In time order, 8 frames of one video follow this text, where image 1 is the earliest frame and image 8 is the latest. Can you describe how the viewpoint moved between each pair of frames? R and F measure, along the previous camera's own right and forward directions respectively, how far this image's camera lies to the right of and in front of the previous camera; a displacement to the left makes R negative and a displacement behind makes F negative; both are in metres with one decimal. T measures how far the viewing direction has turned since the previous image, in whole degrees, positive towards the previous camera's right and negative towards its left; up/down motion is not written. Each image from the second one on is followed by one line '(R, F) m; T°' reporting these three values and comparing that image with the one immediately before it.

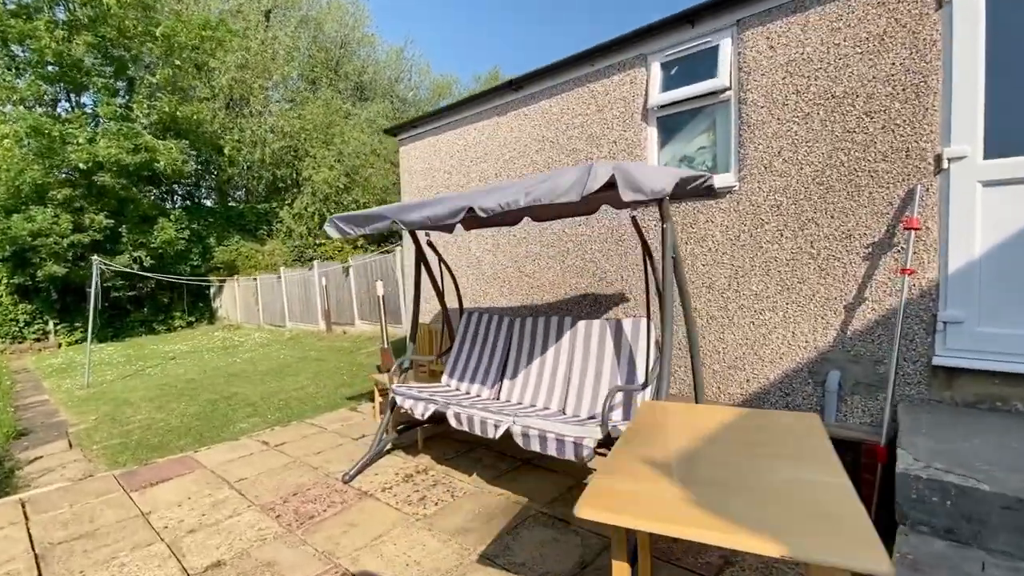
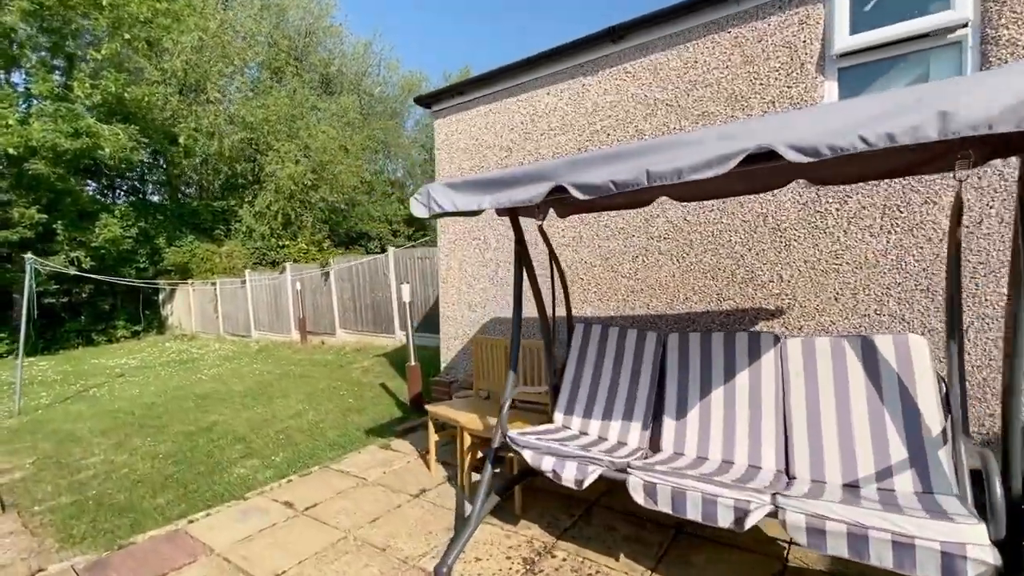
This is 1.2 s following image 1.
(-1.1, +1.1) m; +5°
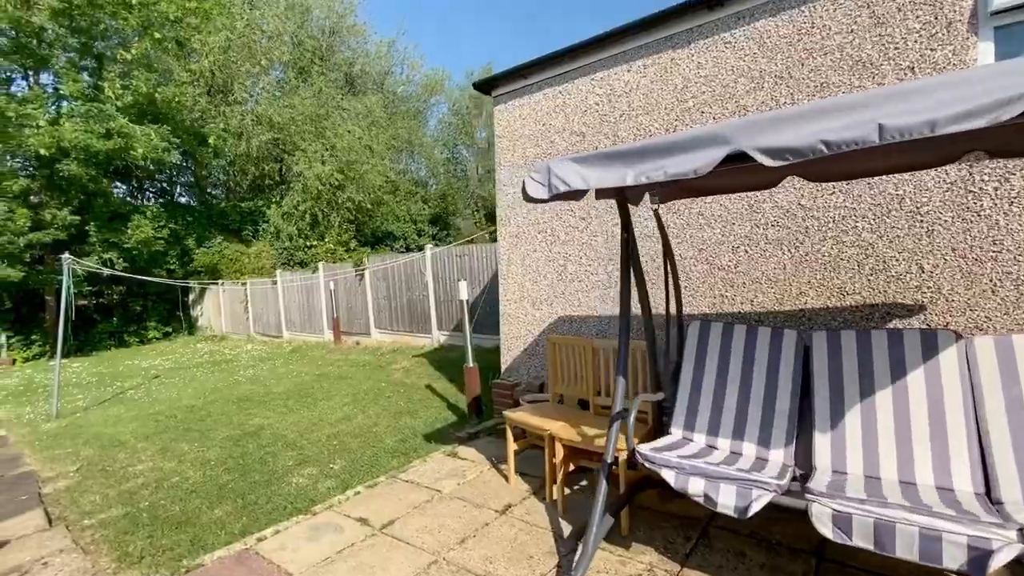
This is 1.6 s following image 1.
(-0.5, +0.3) m; -2°
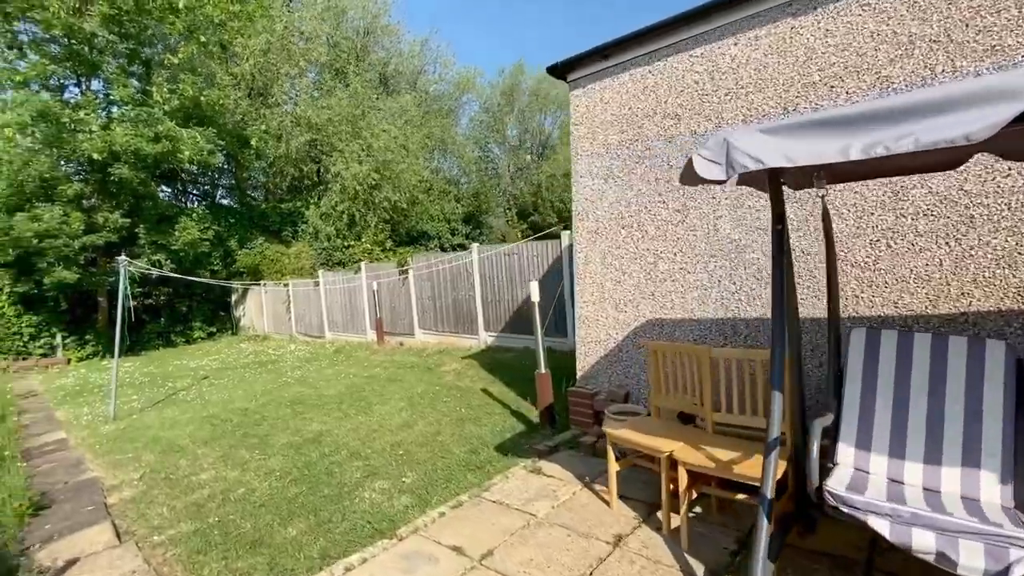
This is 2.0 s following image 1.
(-0.5, +0.3) m; -3°
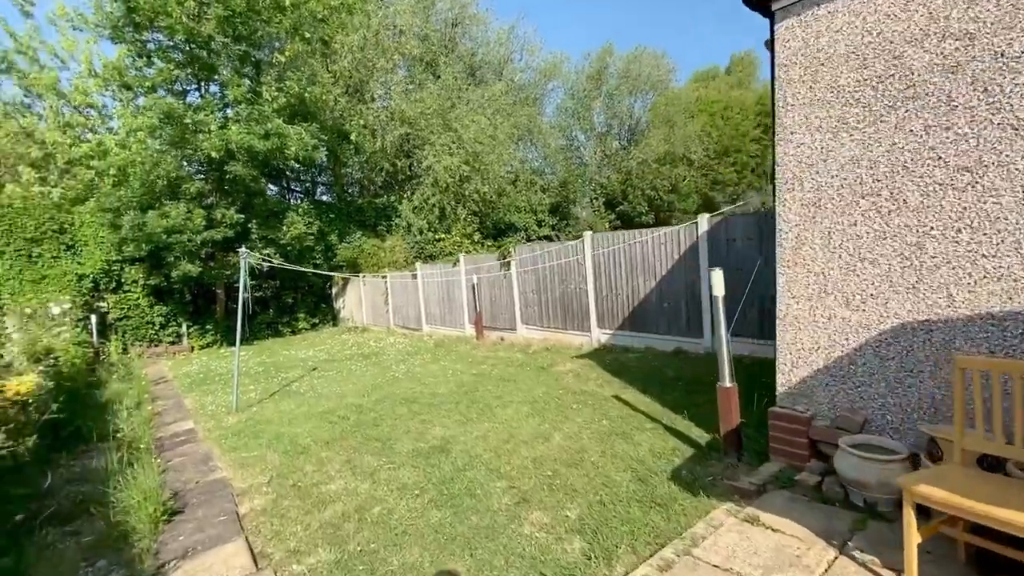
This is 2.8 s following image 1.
(-0.7, +0.7) m; -9°
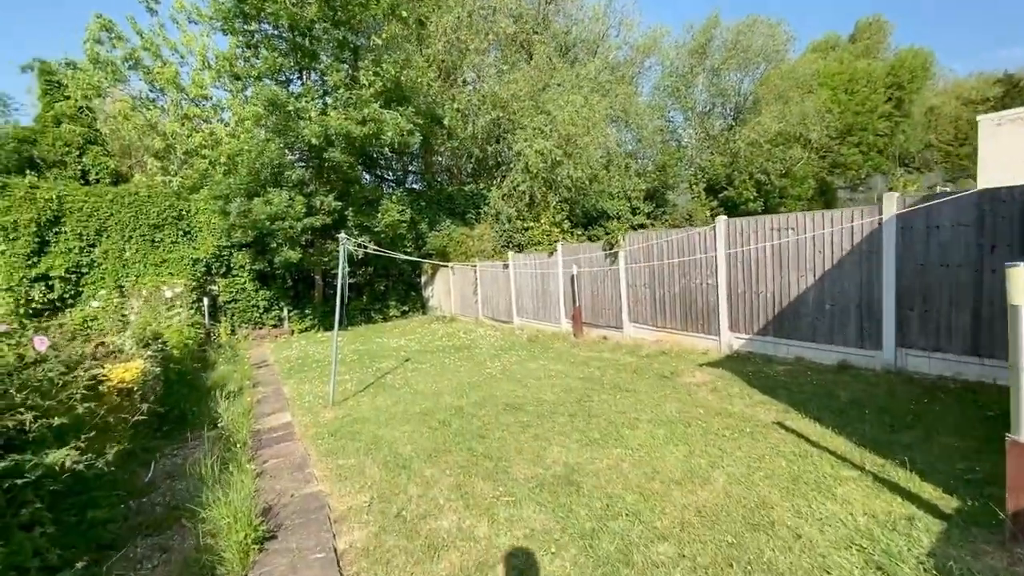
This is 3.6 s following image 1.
(-0.5, +0.9) m; -9°
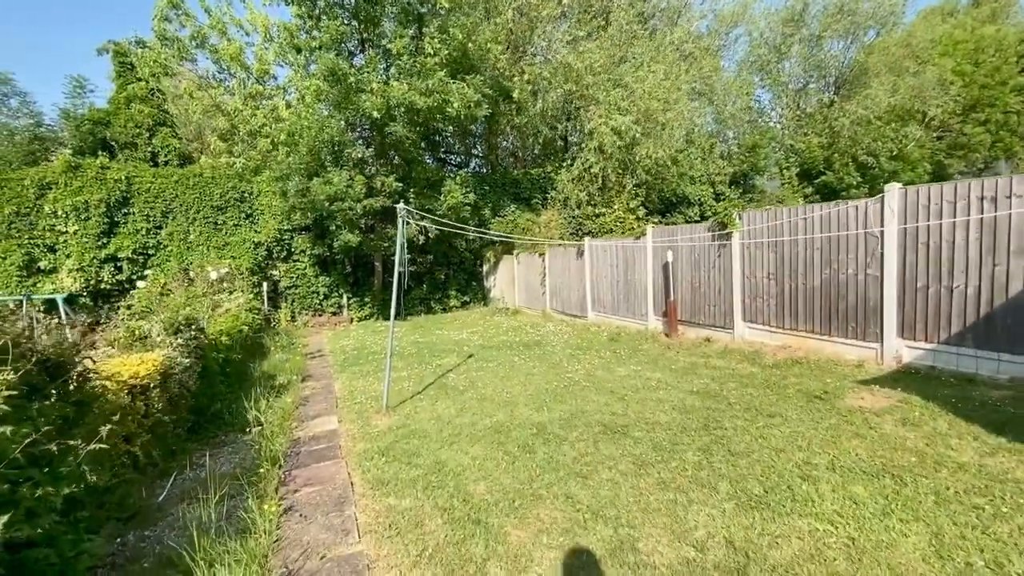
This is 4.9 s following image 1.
(-0.4, +1.3) m; -7°
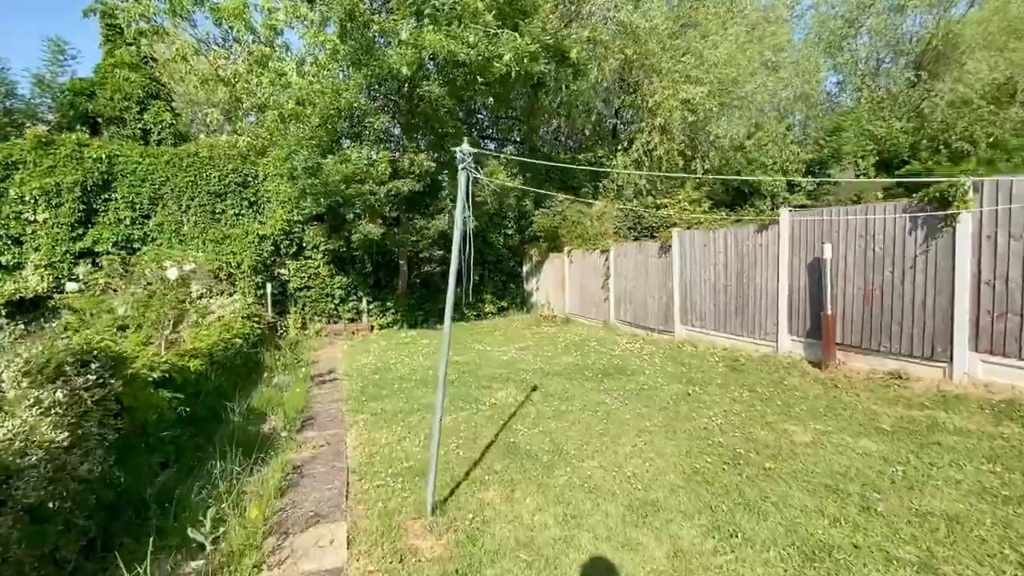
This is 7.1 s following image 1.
(-0.8, +2.4) m; -2°
